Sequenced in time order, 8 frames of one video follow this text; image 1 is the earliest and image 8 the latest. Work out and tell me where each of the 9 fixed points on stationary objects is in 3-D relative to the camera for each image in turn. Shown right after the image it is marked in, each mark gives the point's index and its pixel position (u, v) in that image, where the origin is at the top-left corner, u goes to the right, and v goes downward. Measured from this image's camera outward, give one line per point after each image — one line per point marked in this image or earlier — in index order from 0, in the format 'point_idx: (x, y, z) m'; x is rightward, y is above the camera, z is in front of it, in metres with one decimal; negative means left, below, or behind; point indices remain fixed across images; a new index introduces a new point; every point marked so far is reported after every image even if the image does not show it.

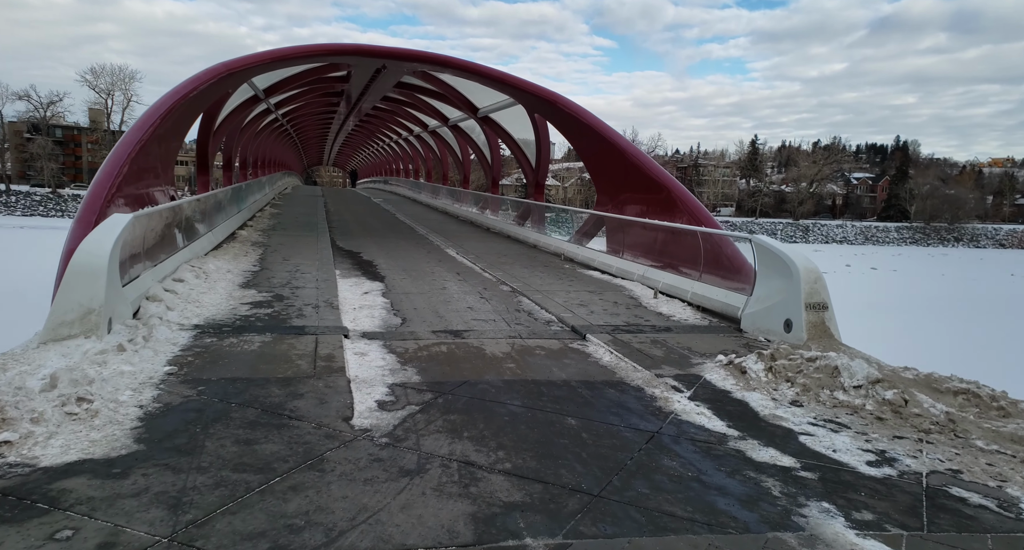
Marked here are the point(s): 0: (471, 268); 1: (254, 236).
0: (-0.8, +0.1, +11.5) m
1: (-6.0, +0.8, +13.8) m
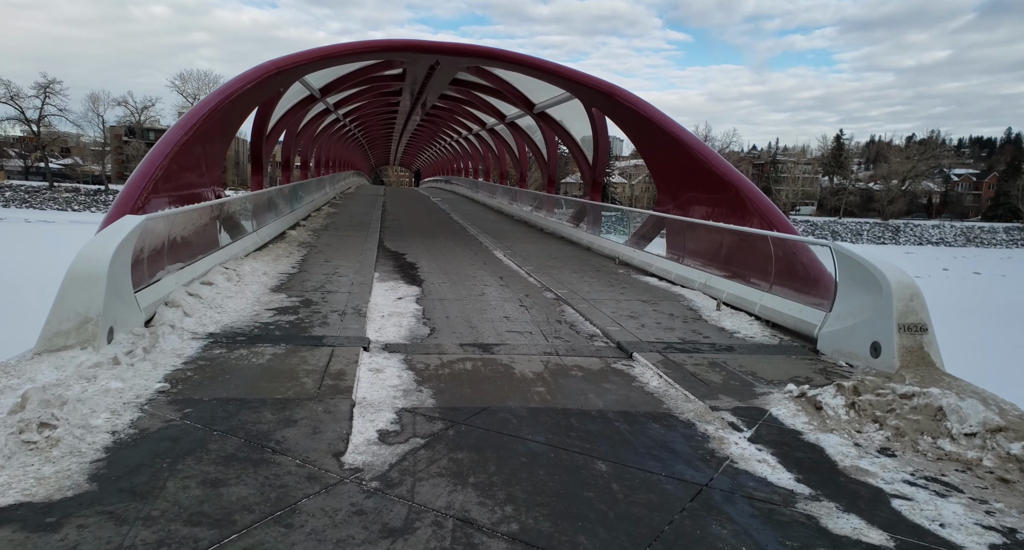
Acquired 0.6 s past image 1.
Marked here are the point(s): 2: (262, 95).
0: (+0.1, 0.0, +10.9) m
1: (-4.7, +0.9, +13.8) m
2: (-5.0, +3.5, +11.6) m
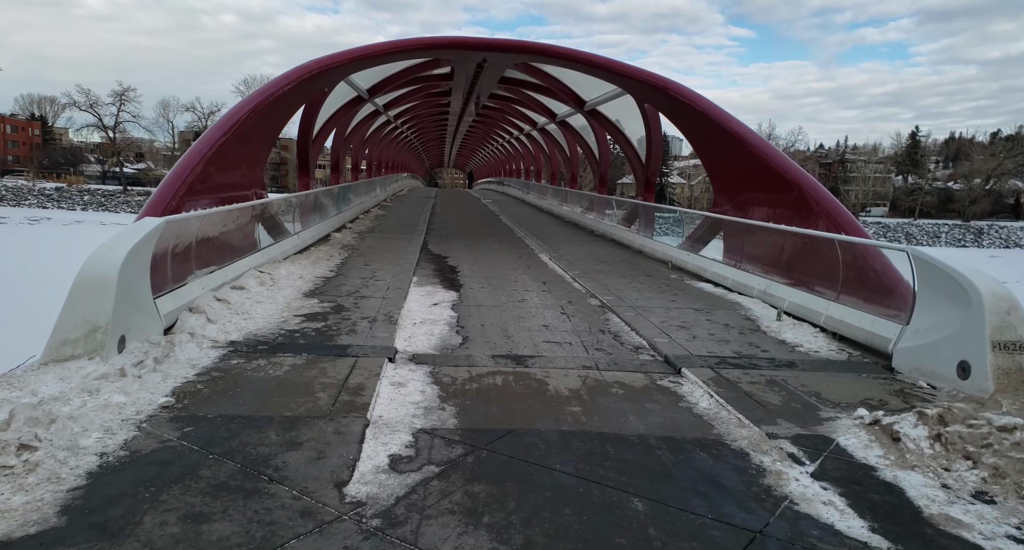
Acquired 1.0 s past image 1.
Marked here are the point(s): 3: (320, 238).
0: (+0.9, -0.1, +10.5) m
1: (-3.7, +0.8, +13.7) m
2: (-4.1, +3.4, +11.6) m
3: (-4.4, +0.9, +13.8) m
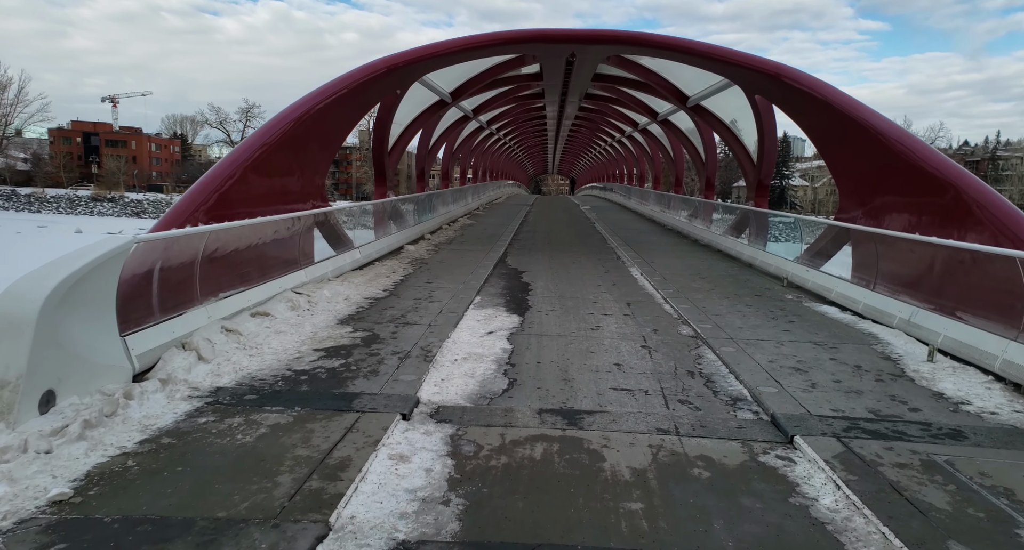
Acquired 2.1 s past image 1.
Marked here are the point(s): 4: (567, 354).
0: (+2.0, -0.4, +9.0) m
1: (-1.9, +0.5, +13.0) m
2: (-2.7, +3.2, +10.9) m
3: (-2.6, +0.5, +13.1) m
4: (+0.6, -0.8, +6.2) m
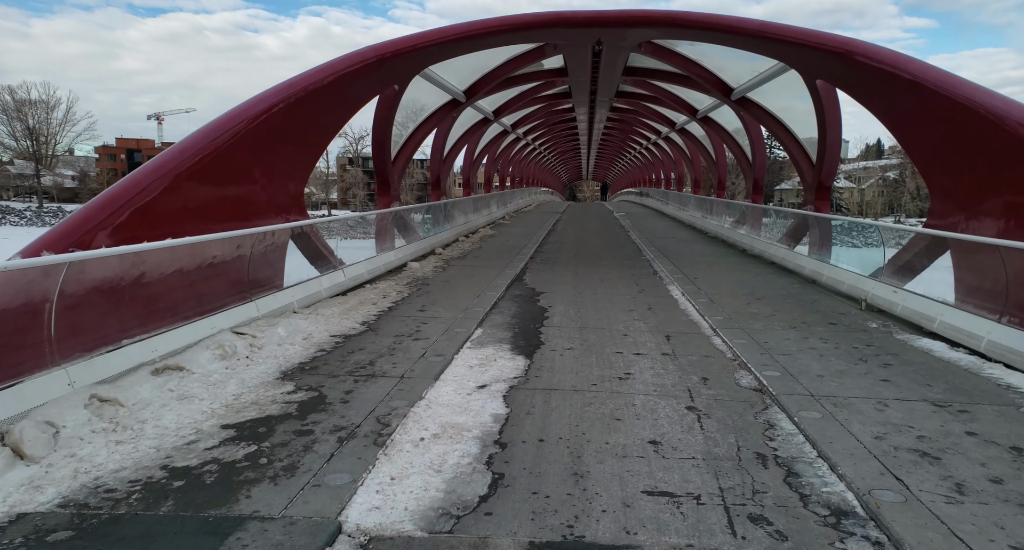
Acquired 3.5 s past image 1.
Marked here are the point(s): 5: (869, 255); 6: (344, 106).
0: (+2.1, -0.7, +7.2) m
1: (-1.6, +0.1, +11.4) m
2: (-2.5, +2.8, +9.4) m
3: (-2.2, +0.1, +11.6) m
4: (+0.5, -1.1, +4.4) m
5: (+5.0, +0.3, +8.6) m
6: (-2.6, +2.6, +9.4) m
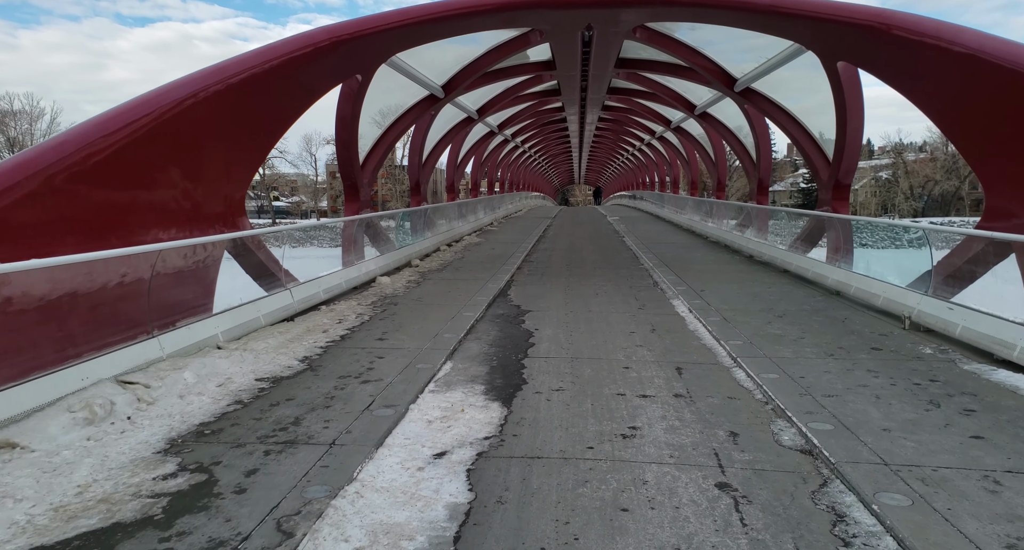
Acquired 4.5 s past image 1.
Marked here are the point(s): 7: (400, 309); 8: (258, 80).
0: (+1.9, -0.8, +5.9) m
1: (-1.9, -0.2, +10.1) m
2: (-2.8, +2.5, +8.1) m
3: (-2.5, -0.1, +10.3) m
4: (+0.3, -1.3, +3.1) m
5: (+4.7, +0.1, +7.3) m
6: (-2.9, +2.3, +8.1) m
7: (-1.5, -0.5, +8.2) m
8: (-3.1, +2.4, +7.4) m
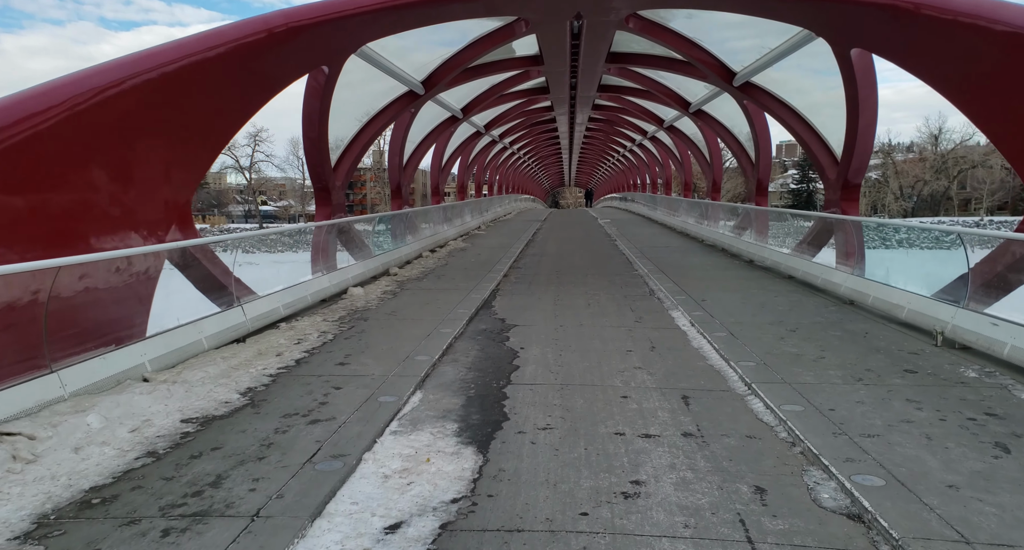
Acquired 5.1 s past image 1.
0: (+1.7, -0.9, +5.1) m
1: (-2.1, -0.3, +9.2) m
2: (-3.0, +2.4, +7.3) m
3: (-2.8, -0.3, +9.4) m
4: (+0.2, -1.4, +2.3) m
5: (+4.5, 0.0, +6.6) m
6: (-3.1, +2.2, +7.2) m
7: (-1.7, -0.6, +7.3) m
8: (-3.3, +2.2, +6.6) m
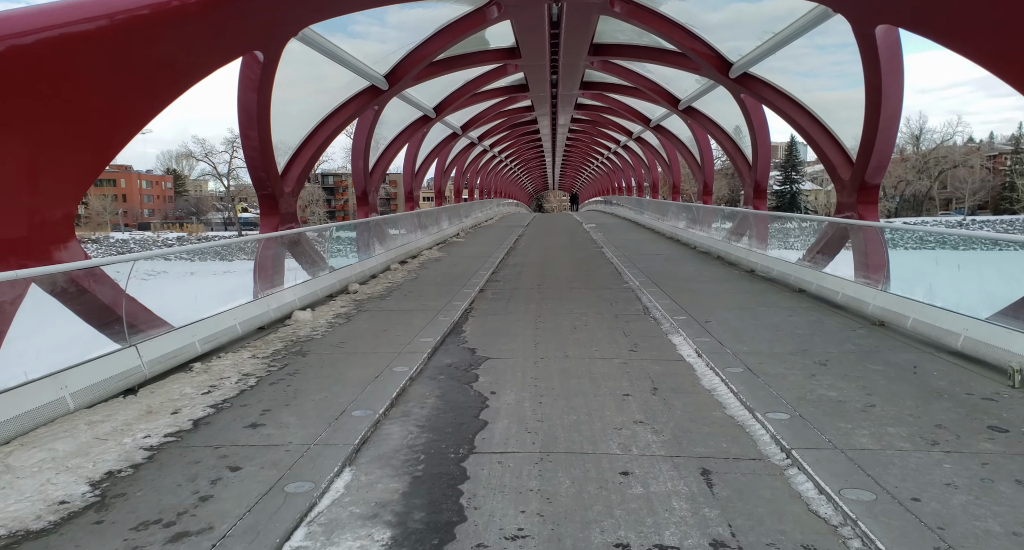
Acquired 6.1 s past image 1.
0: (+1.5, -1.1, +3.8) m
1: (-2.5, -0.6, +7.8) m
2: (-3.4, +2.1, +5.9) m
3: (-3.1, -0.6, +8.0) m
4: (0.0, -1.6, +1.0) m
5: (+4.3, -0.1, +5.4) m
6: (-3.4, +1.9, +5.8) m
7: (-2.0, -0.9, +6.0) m
8: (-3.6, +1.9, +5.2) m
